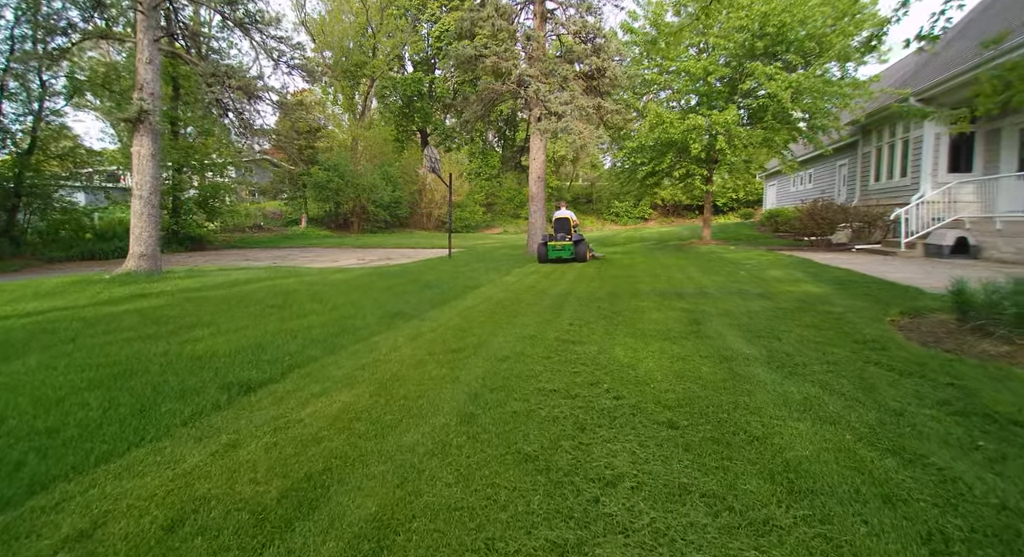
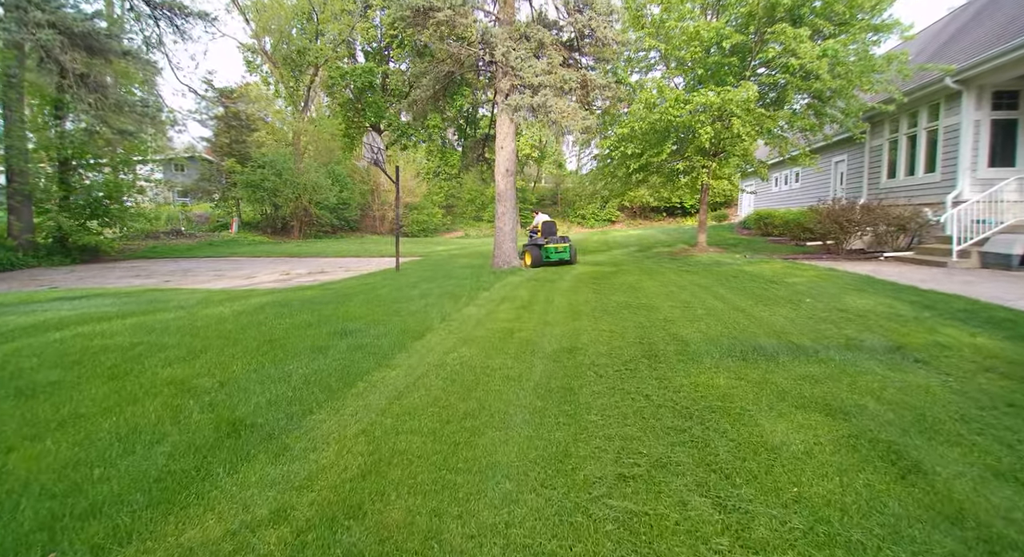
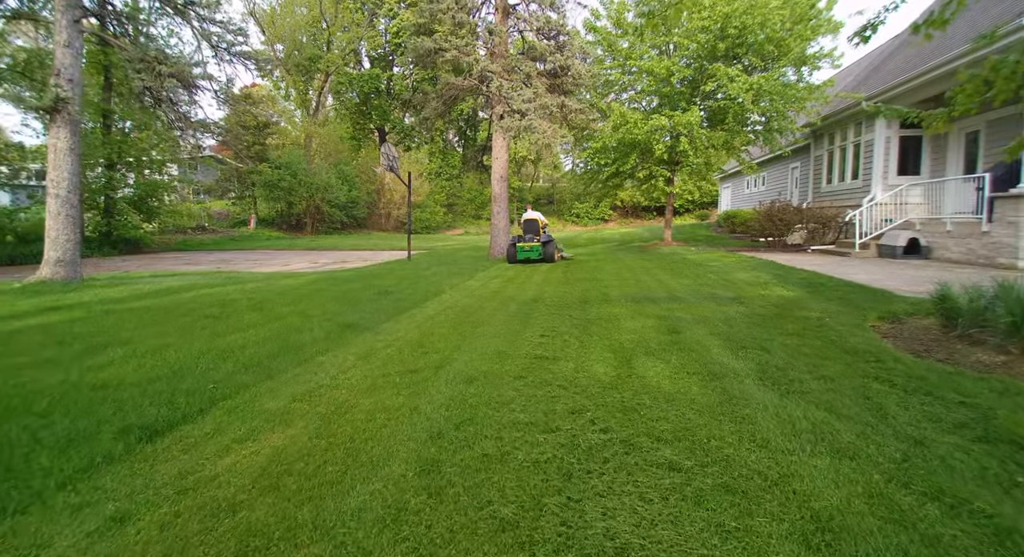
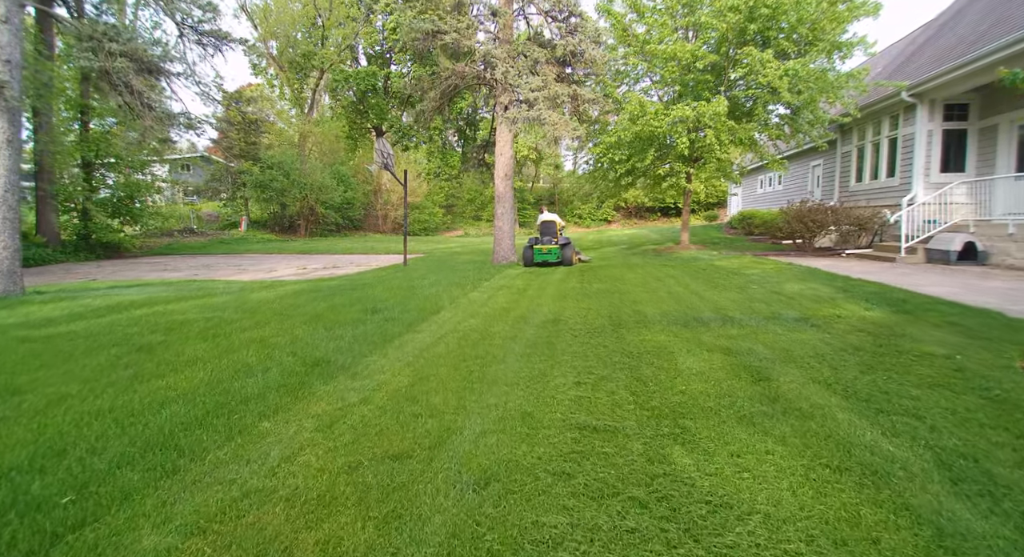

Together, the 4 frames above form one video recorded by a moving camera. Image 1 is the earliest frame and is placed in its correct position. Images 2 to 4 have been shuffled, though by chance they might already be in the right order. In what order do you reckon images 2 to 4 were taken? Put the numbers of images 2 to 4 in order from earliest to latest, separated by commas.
3, 4, 2
